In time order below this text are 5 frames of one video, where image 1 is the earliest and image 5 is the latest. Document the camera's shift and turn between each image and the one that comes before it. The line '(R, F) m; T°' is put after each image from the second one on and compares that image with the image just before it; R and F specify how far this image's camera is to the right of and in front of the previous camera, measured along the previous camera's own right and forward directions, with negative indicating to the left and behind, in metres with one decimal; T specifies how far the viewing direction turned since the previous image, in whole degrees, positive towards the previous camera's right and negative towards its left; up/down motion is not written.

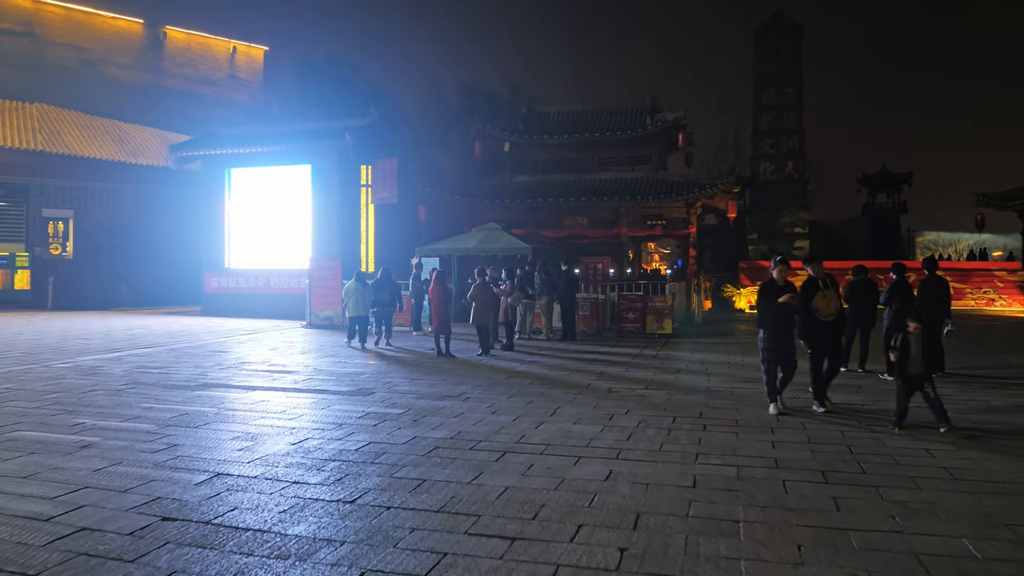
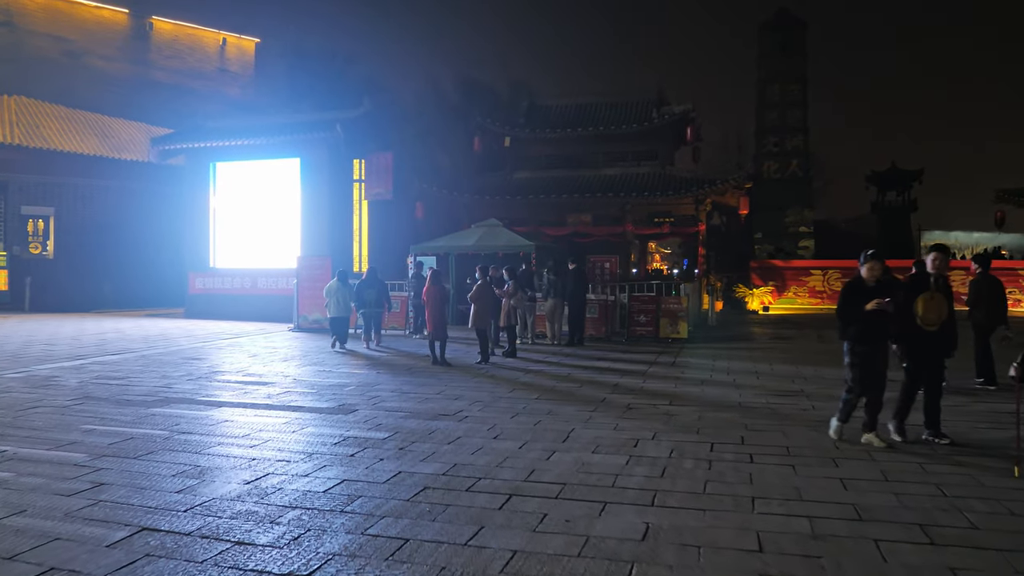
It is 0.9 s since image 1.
(0.0, +1.1) m; 0°
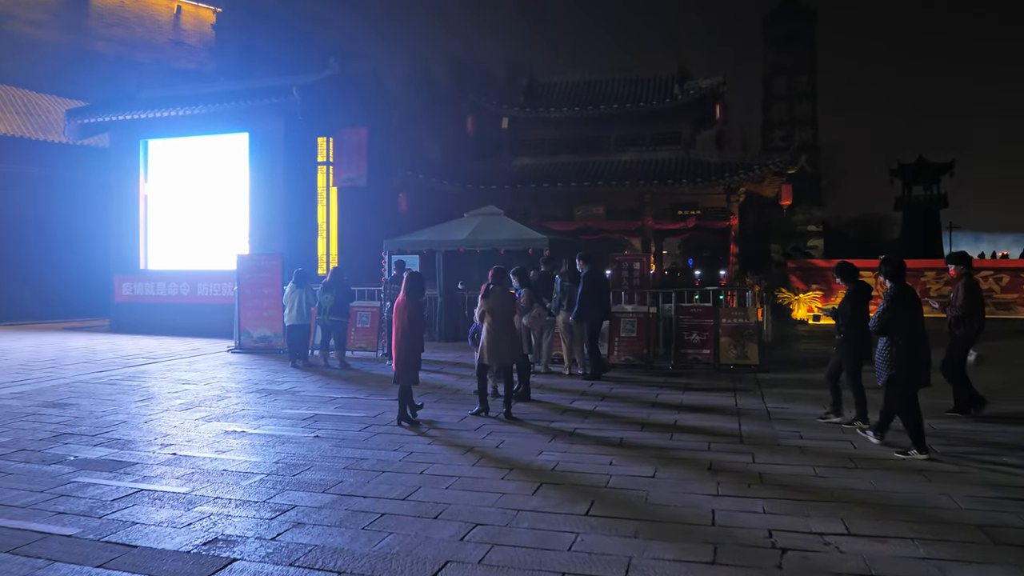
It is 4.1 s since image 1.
(-0.2, +3.6) m; +1°
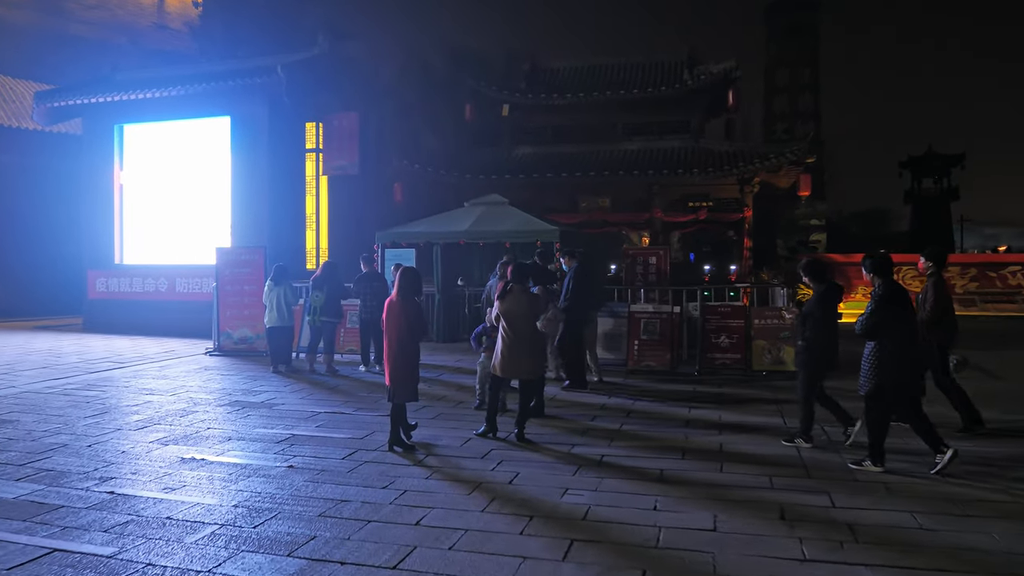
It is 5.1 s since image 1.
(-0.1, +1.1) m; 0°
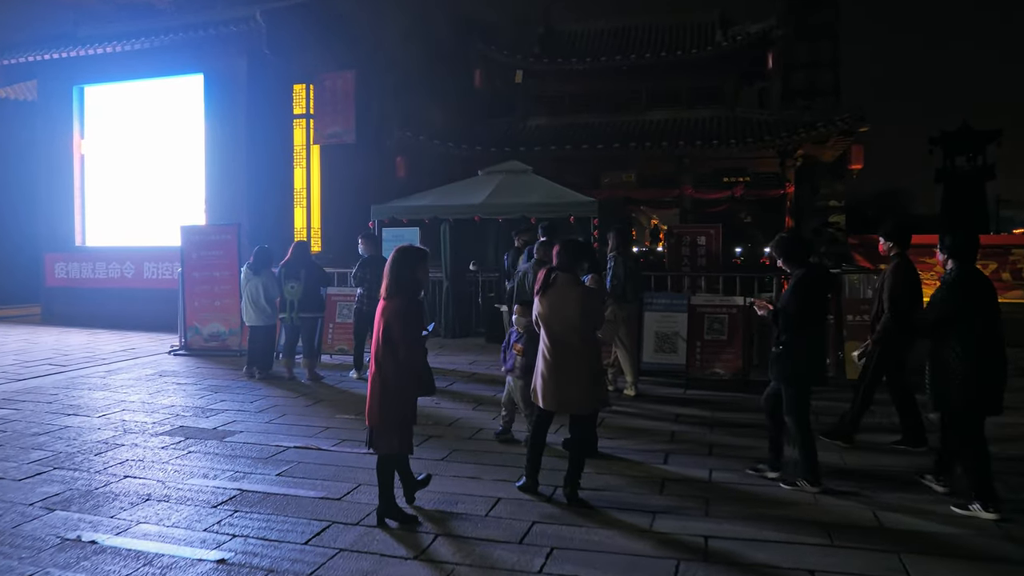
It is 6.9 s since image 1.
(-0.2, +1.9) m; 0°
